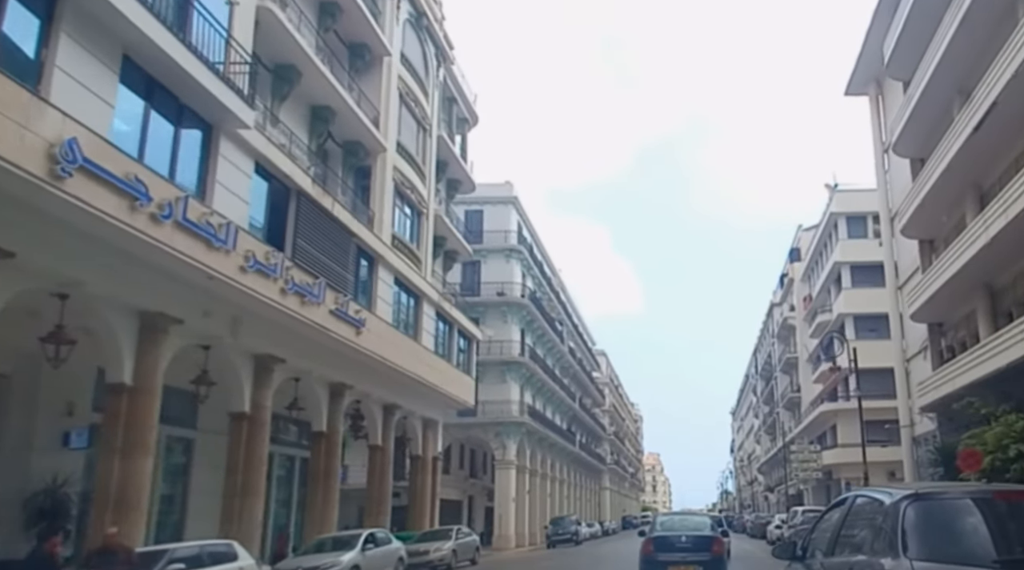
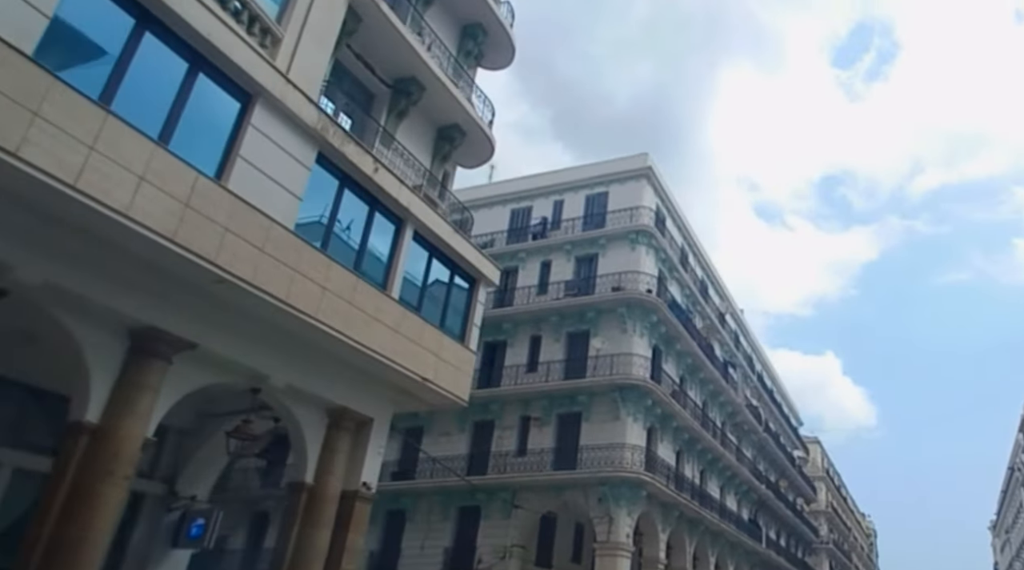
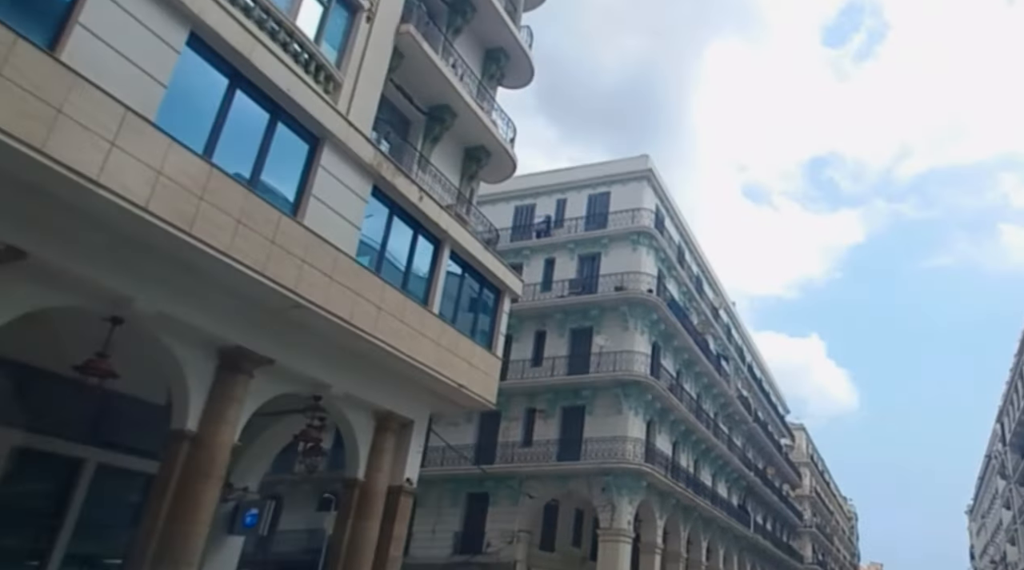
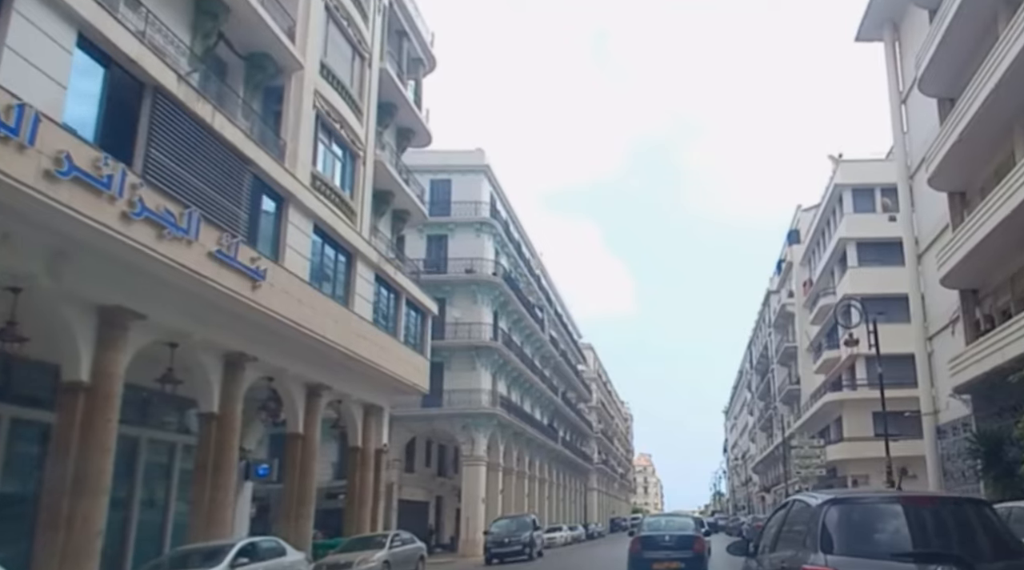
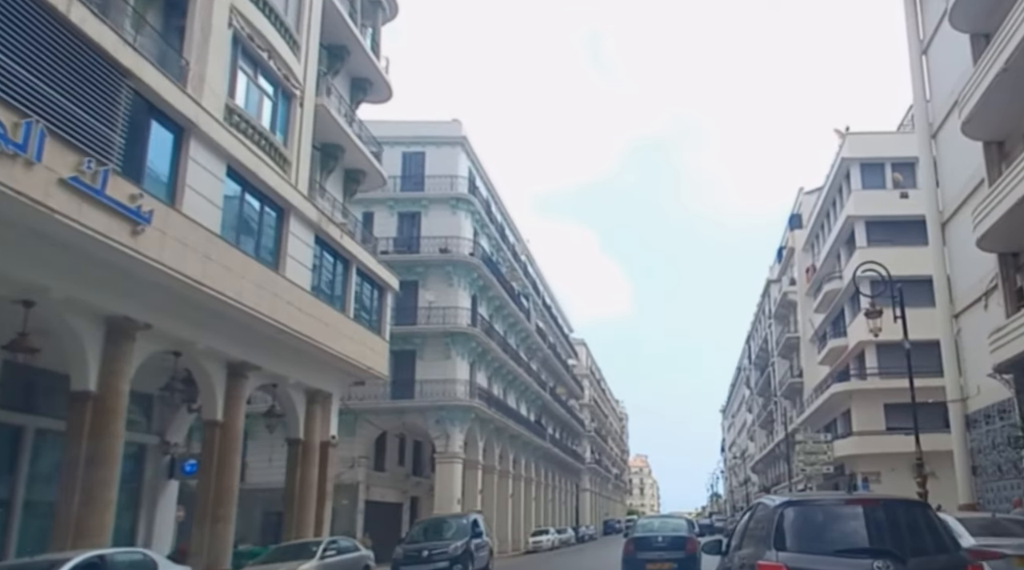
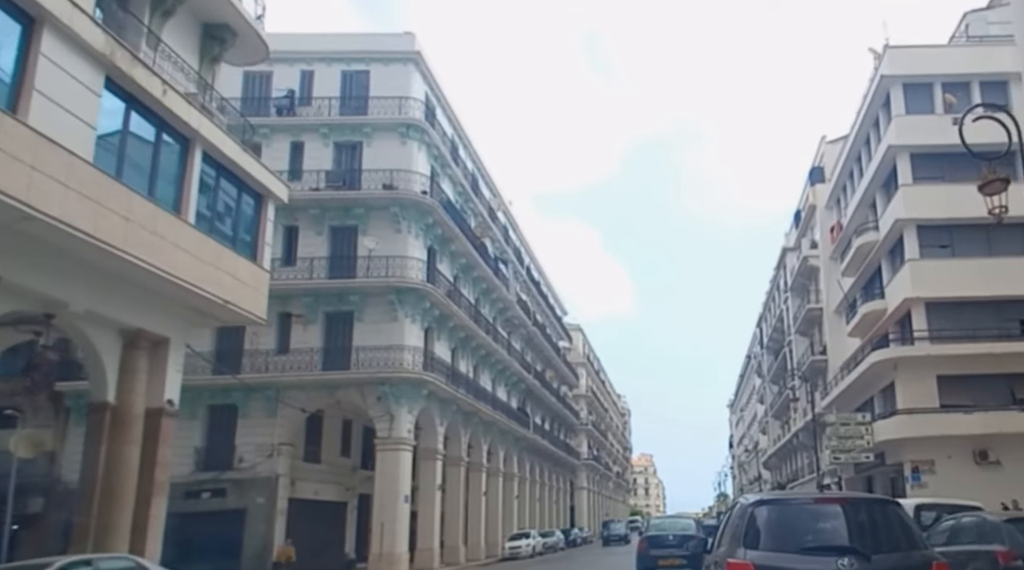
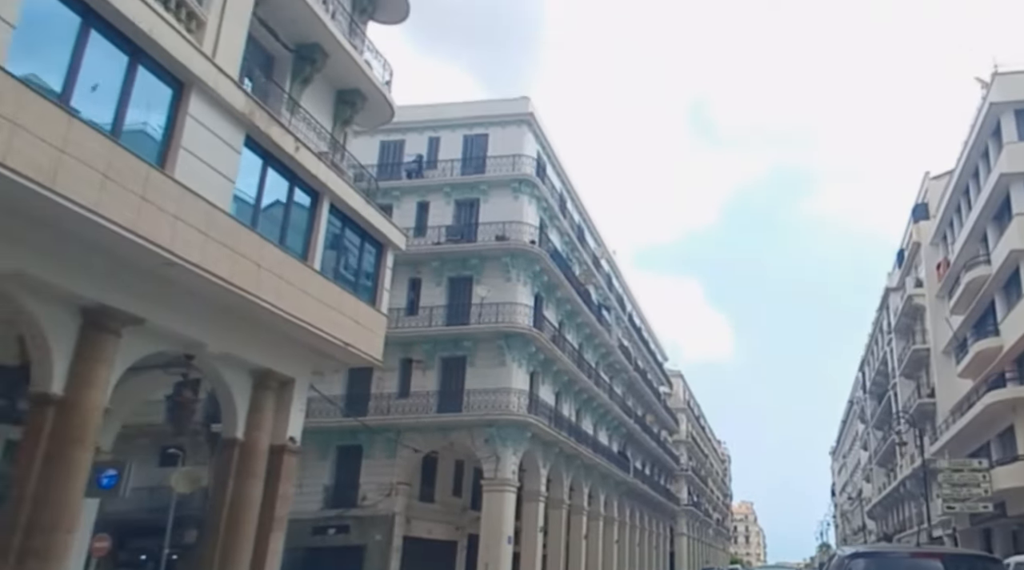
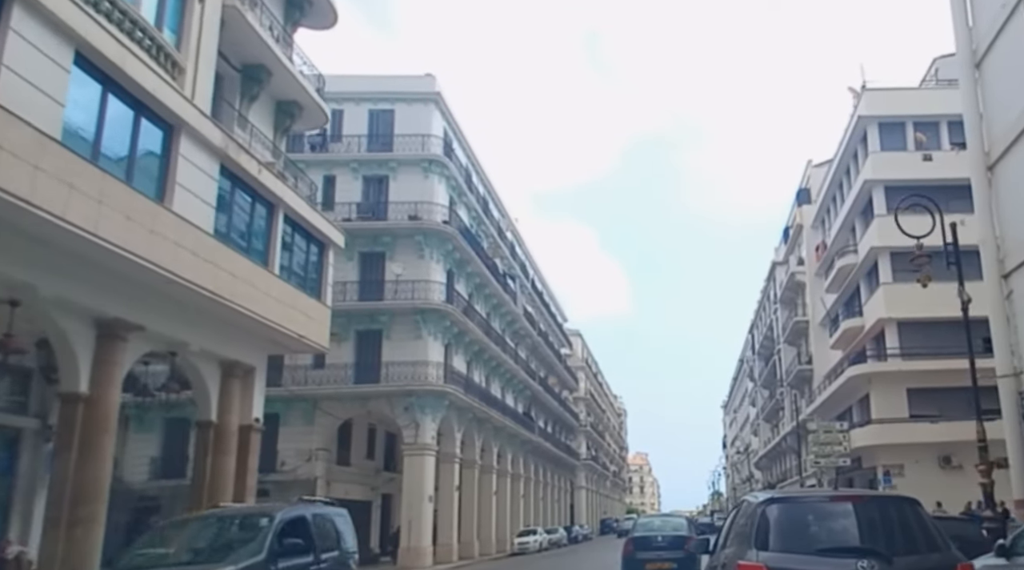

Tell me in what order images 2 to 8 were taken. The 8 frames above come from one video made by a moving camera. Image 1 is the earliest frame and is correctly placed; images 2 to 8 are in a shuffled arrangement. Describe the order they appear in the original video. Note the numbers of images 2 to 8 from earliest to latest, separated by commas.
4, 5, 8, 6, 7, 3, 2
